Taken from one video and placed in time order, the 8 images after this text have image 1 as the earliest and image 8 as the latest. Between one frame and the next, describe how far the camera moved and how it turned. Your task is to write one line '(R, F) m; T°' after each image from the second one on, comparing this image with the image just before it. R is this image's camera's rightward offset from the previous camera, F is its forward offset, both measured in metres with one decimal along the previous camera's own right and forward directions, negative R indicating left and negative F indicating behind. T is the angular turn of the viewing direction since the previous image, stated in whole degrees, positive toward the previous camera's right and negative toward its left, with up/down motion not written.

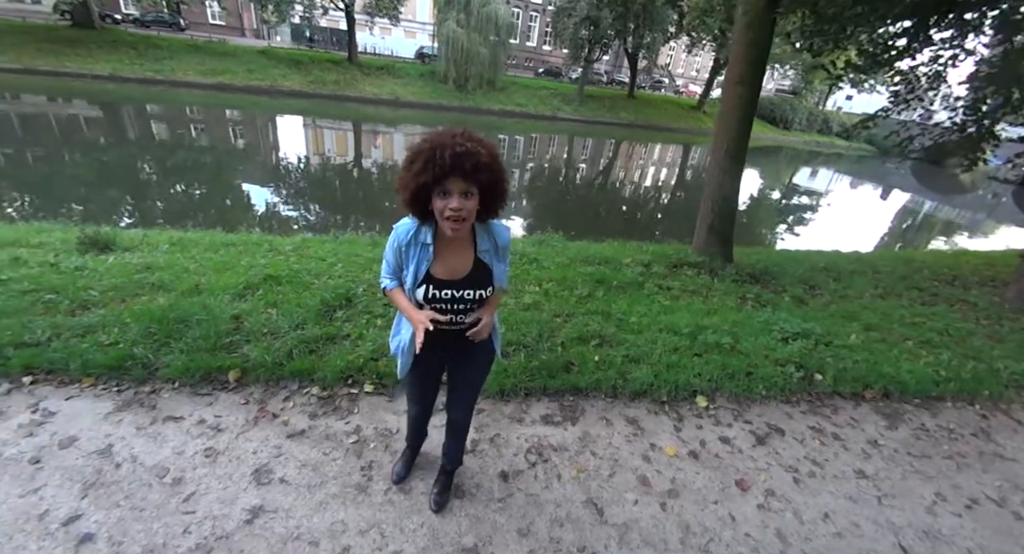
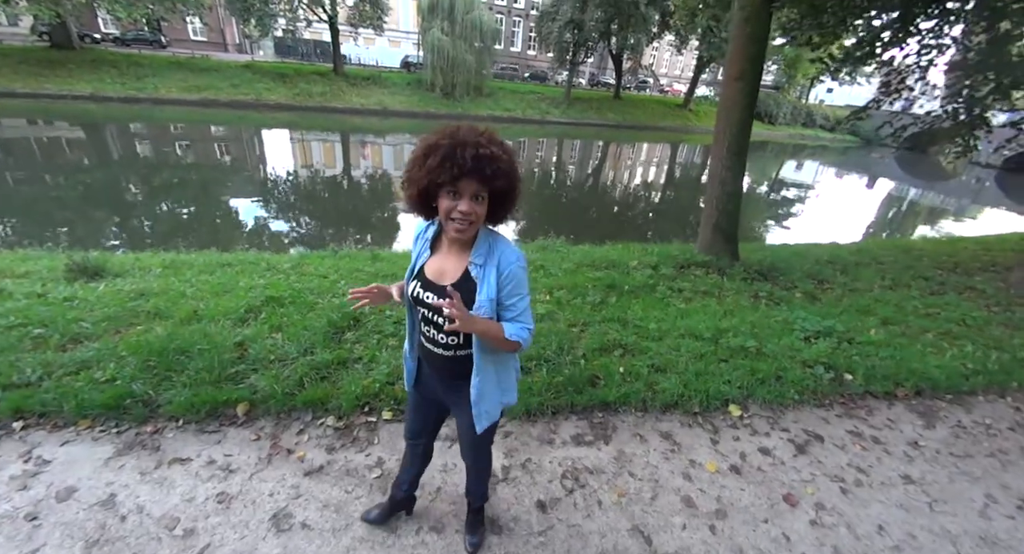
(-0.1, +0.1) m; +1°
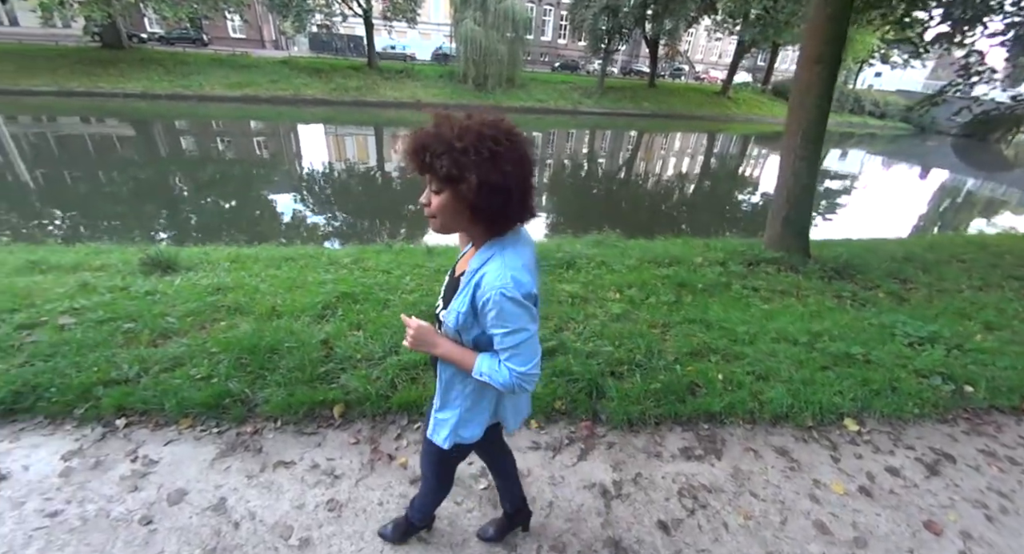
(-0.4, +0.1) m; -3°
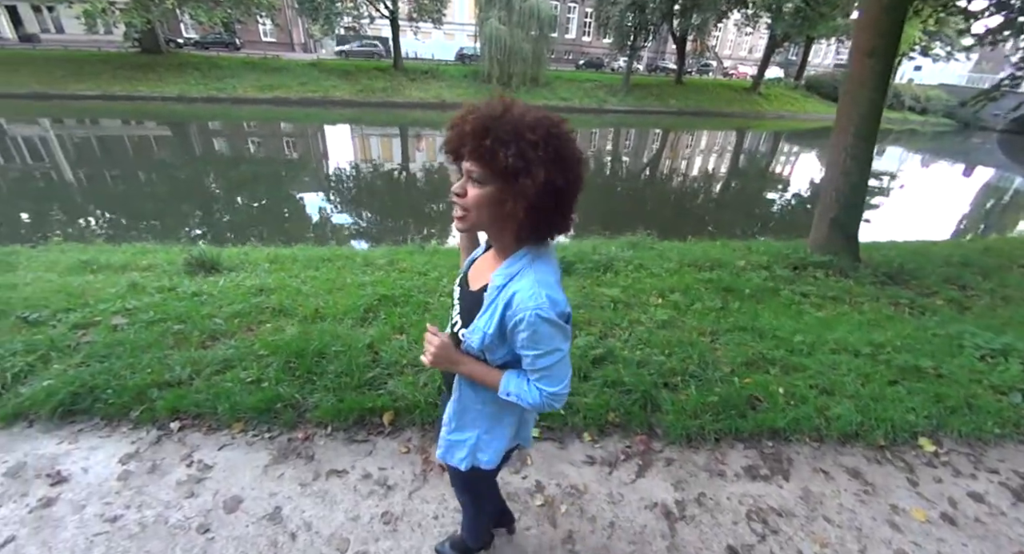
(-0.2, +0.1) m; -3°
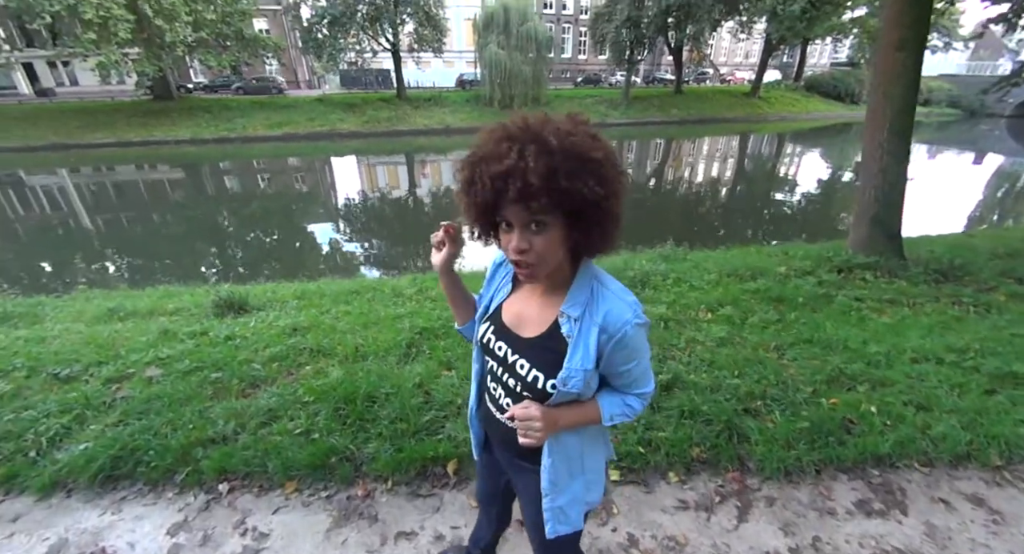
(-0.2, +0.2) m; -1°
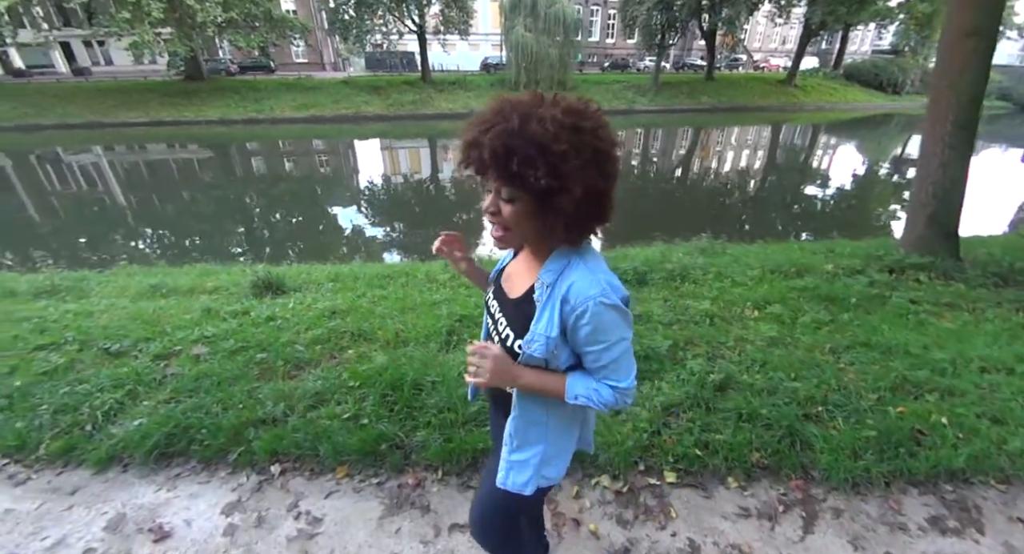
(-0.2, +0.1) m; -2°
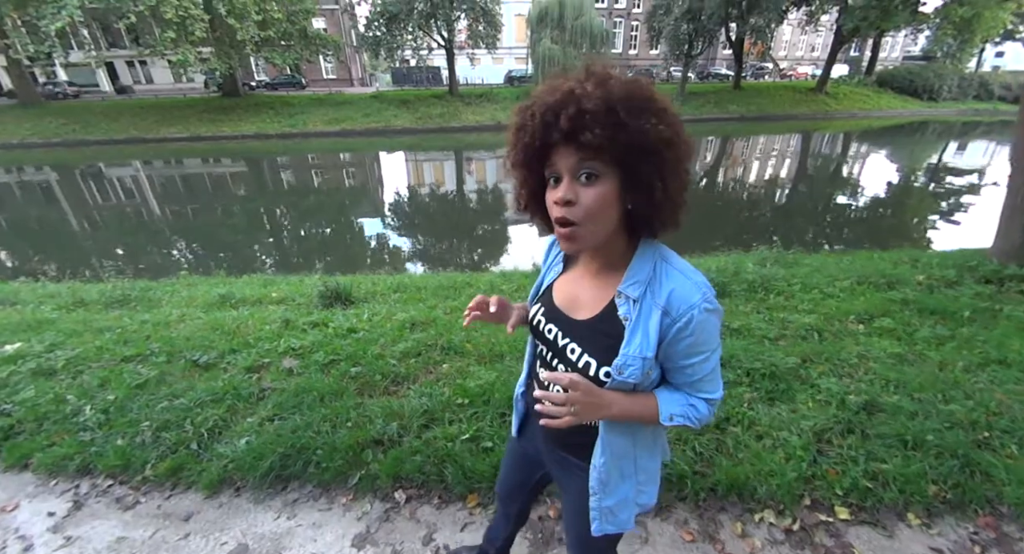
(-0.5, +0.1) m; -2°
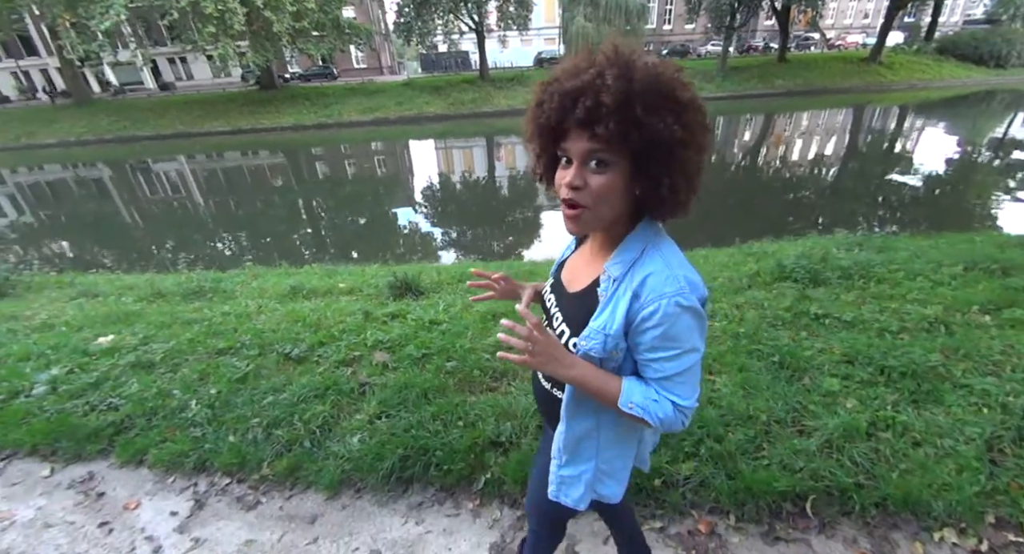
(-0.4, +0.1) m; -4°
